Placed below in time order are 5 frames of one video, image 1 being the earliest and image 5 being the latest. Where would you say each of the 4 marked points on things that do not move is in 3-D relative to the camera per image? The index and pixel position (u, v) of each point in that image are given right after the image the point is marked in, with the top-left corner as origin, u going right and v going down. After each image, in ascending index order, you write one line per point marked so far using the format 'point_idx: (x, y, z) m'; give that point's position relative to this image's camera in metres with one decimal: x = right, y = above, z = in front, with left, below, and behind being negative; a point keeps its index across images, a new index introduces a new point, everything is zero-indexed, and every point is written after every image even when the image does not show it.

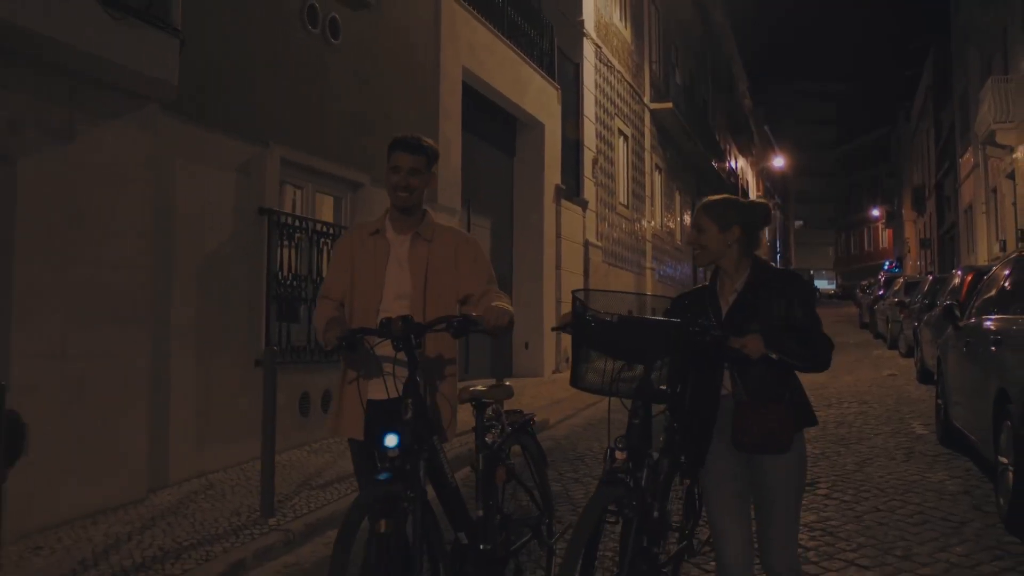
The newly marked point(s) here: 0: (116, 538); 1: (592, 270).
0: (-2.2, -1.4, +5.0) m
1: (+1.5, +0.4, +16.6) m
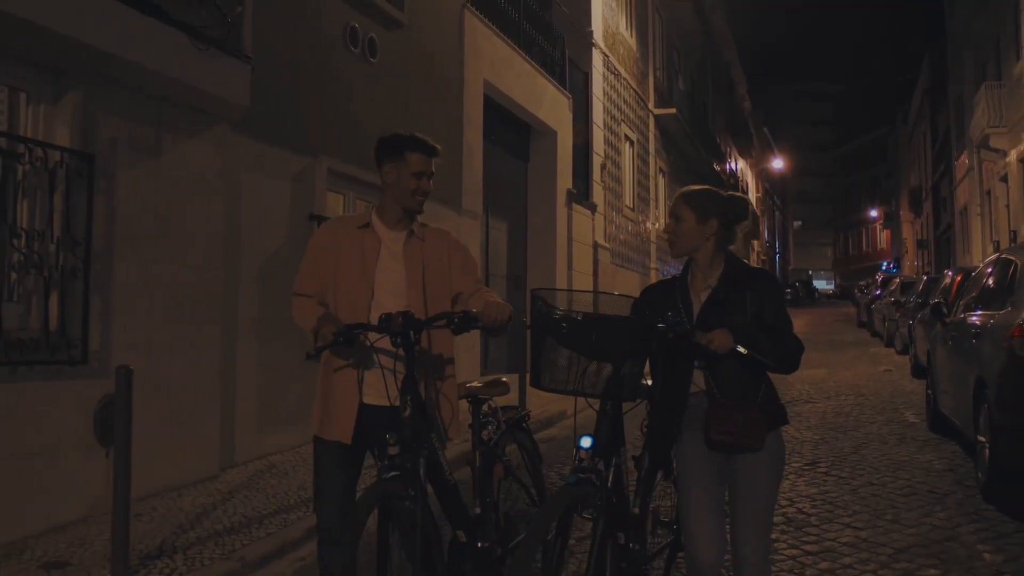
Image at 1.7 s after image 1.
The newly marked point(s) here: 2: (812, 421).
0: (-2.0, -1.4, +5.7) m
1: (+1.7, +0.4, +17.3) m
2: (+3.1, -1.4, +9.2) m
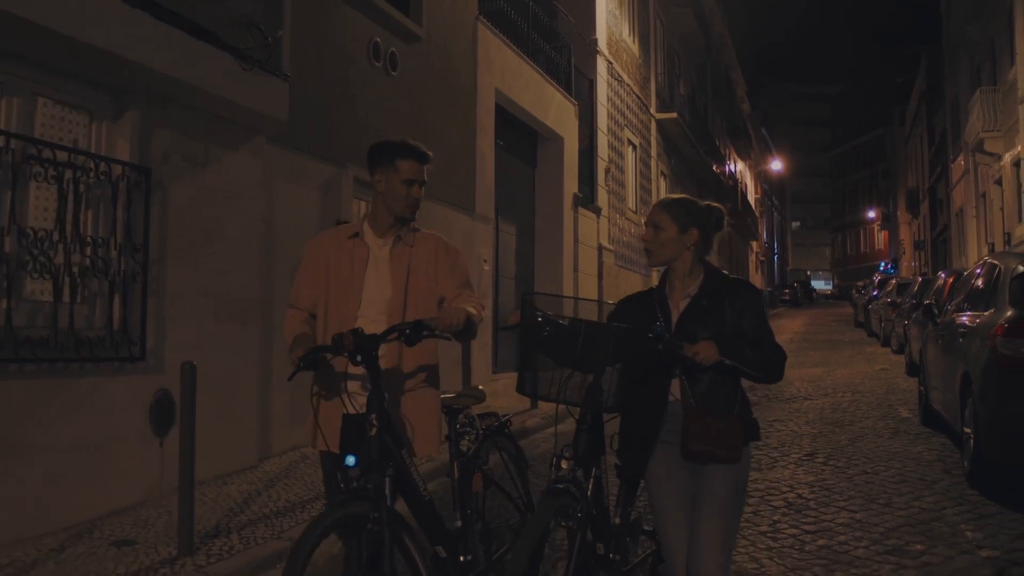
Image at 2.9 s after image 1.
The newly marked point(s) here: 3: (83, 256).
0: (-1.8, -1.4, +6.2) m
1: (+1.9, +0.3, +17.8) m
2: (+3.3, -1.4, +9.7) m
3: (-2.7, +0.2, +5.5) m
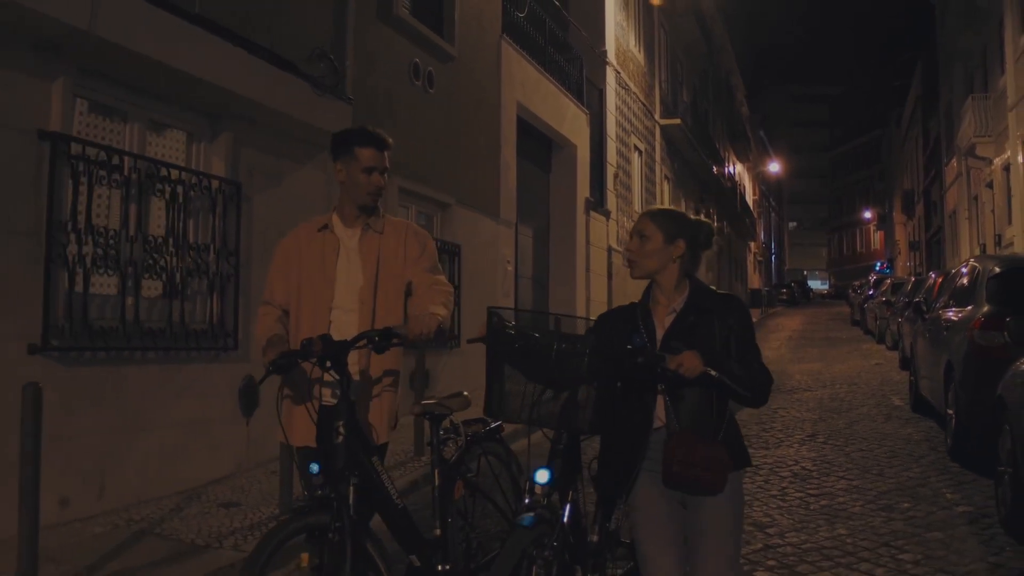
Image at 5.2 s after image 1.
0: (-1.5, -1.4, +7.1) m
1: (+2.1, +0.4, +18.7) m
2: (+3.6, -1.4, +10.6) m
3: (-2.3, +0.2, +6.4) m
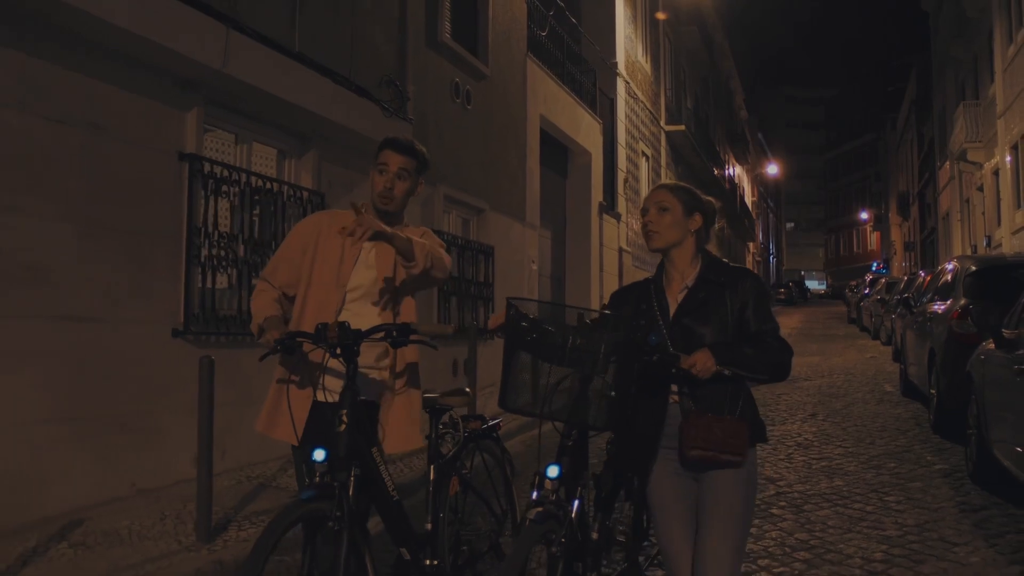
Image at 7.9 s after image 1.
0: (-1.1, -1.4, +8.2) m
1: (+2.5, +0.4, +19.9) m
2: (+4.0, -1.4, +11.8) m
3: (-1.9, +0.2, +7.5) m
